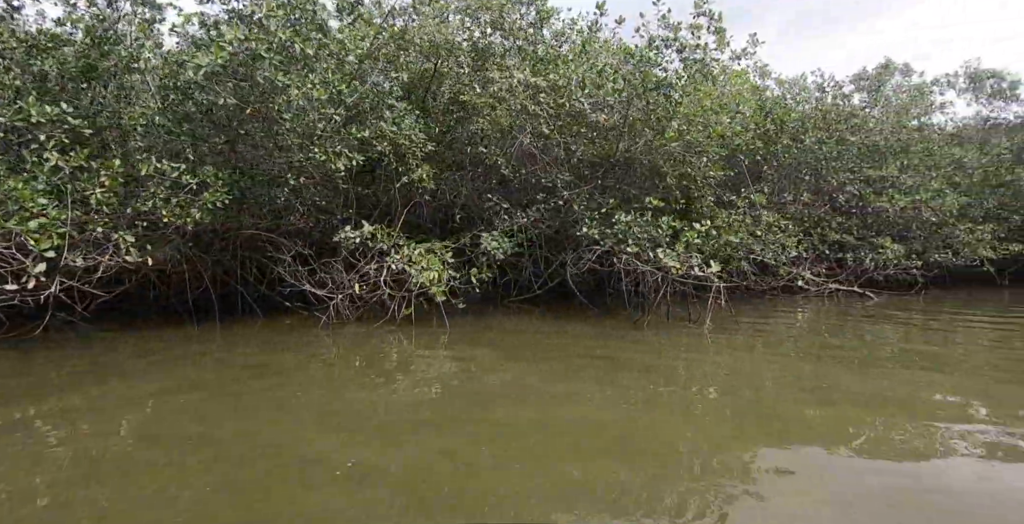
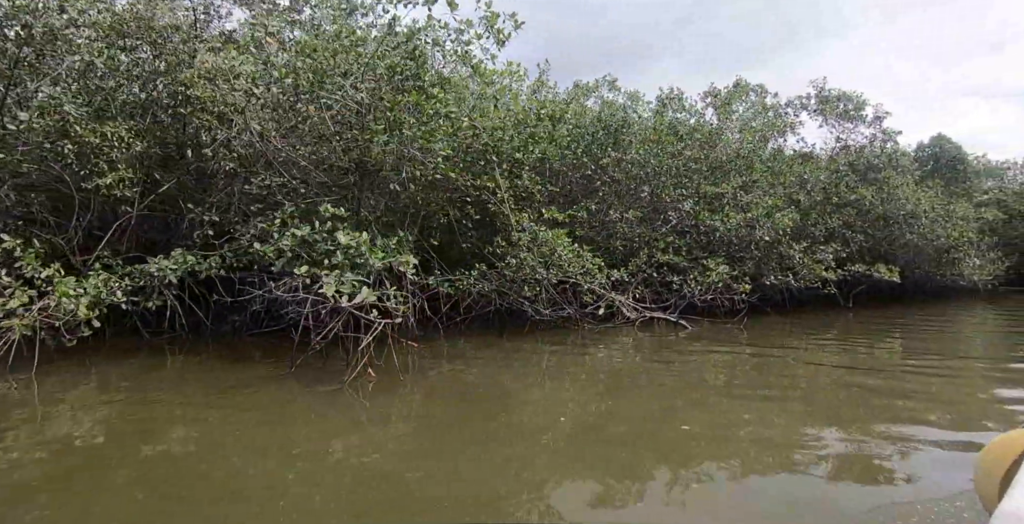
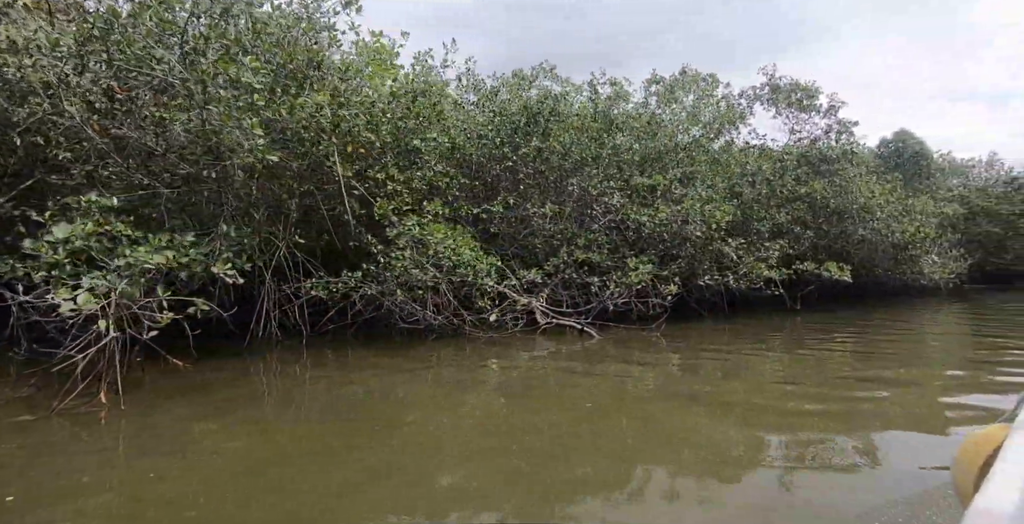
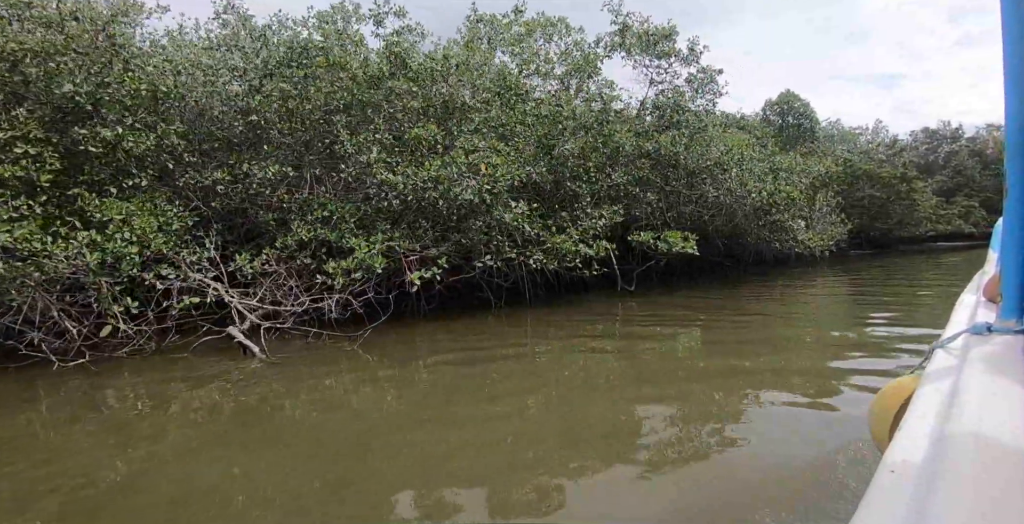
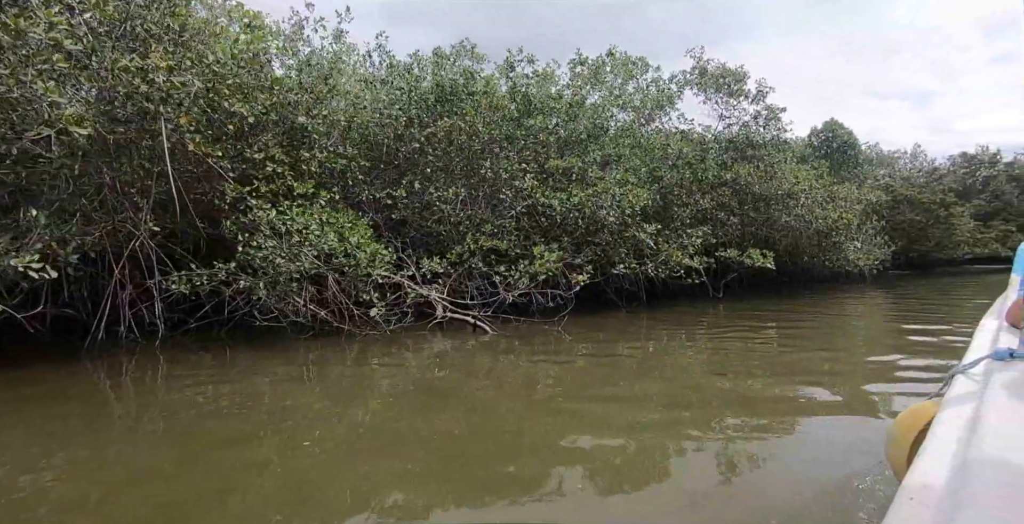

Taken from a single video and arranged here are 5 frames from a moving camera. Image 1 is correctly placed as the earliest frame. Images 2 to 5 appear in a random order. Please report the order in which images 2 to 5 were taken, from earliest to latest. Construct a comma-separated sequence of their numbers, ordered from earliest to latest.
2, 3, 5, 4
